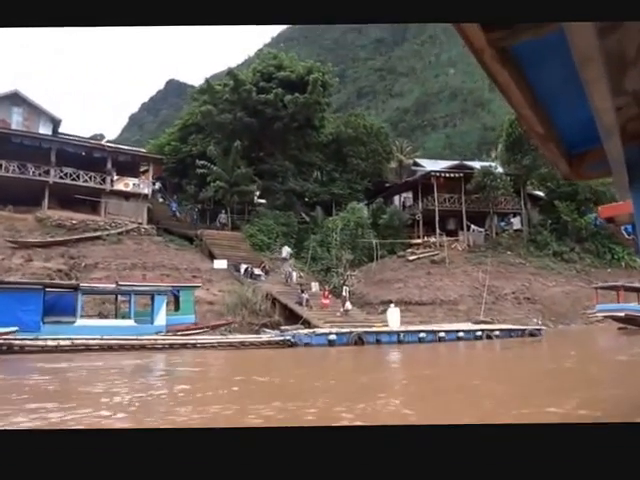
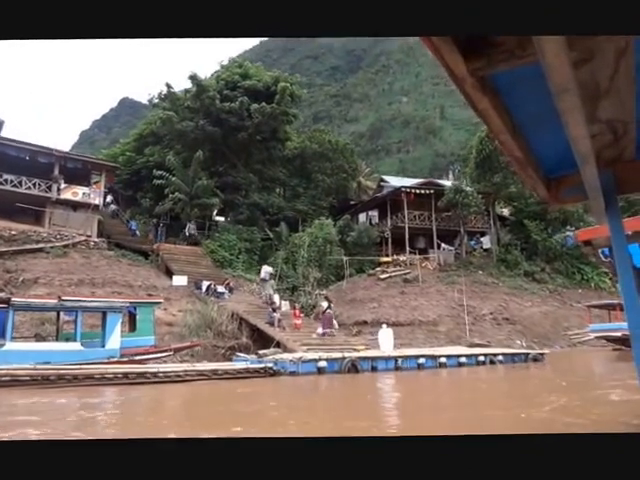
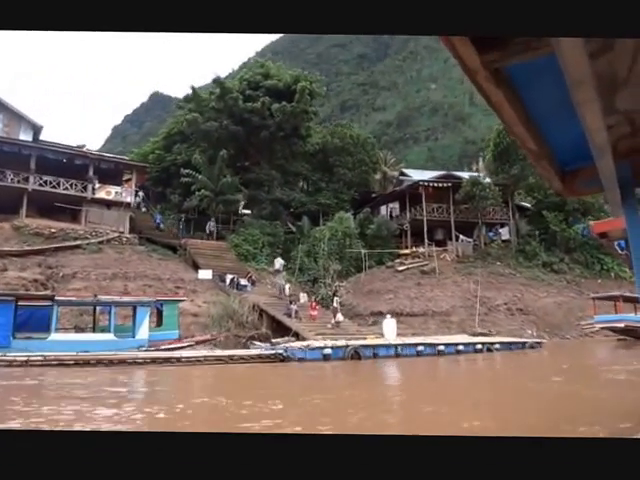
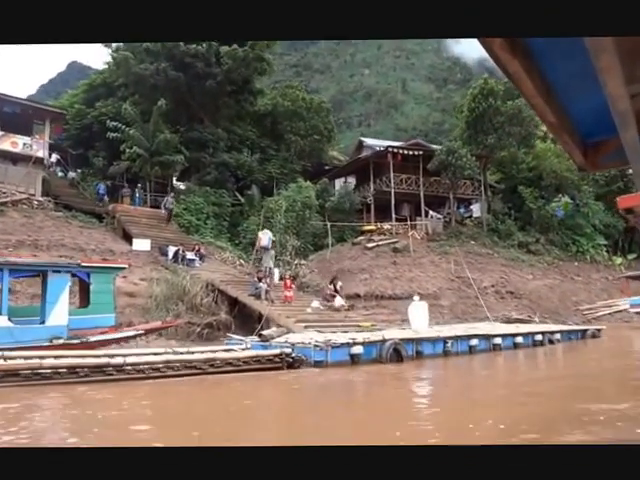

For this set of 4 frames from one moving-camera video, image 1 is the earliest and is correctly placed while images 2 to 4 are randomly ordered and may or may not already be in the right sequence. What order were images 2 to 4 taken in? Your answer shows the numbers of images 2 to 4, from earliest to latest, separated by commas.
3, 2, 4
